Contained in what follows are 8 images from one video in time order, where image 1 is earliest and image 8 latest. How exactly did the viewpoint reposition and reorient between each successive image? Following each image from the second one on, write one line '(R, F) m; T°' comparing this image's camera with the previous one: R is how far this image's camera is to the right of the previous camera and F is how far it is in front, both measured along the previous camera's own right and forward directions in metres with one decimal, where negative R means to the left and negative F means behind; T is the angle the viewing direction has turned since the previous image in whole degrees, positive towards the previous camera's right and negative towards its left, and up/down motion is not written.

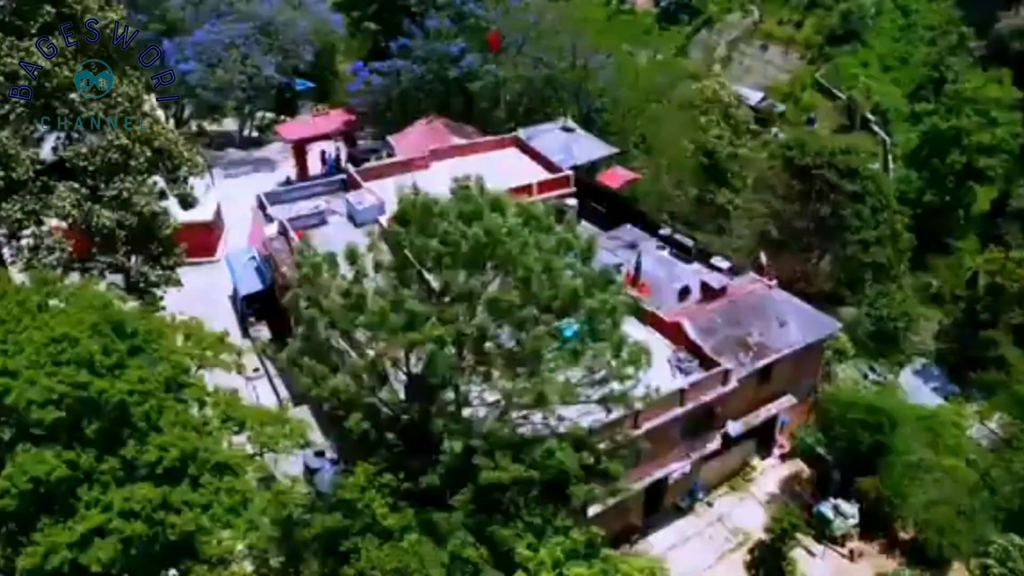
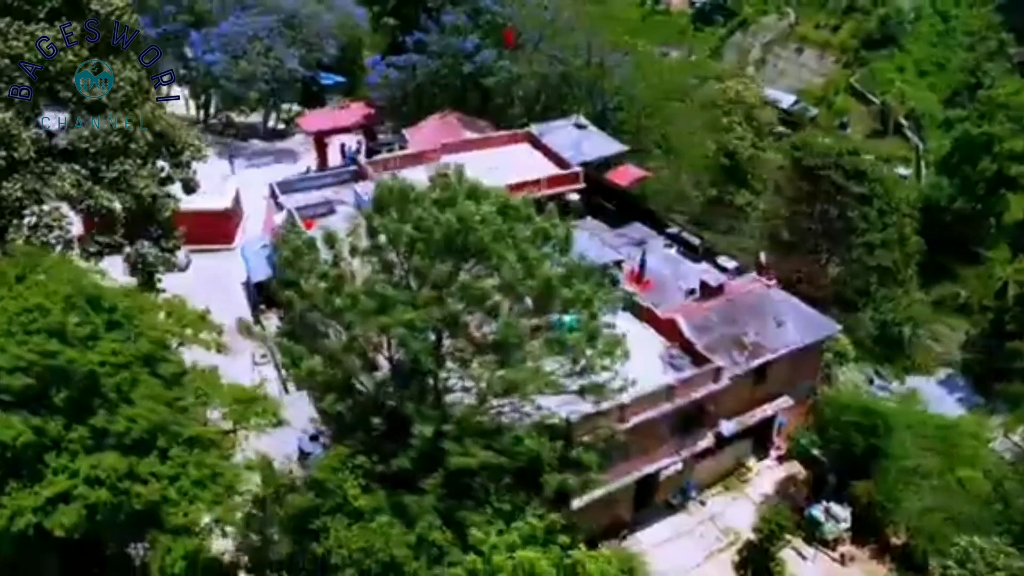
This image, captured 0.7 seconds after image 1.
(+1.5, -0.2) m; -2°
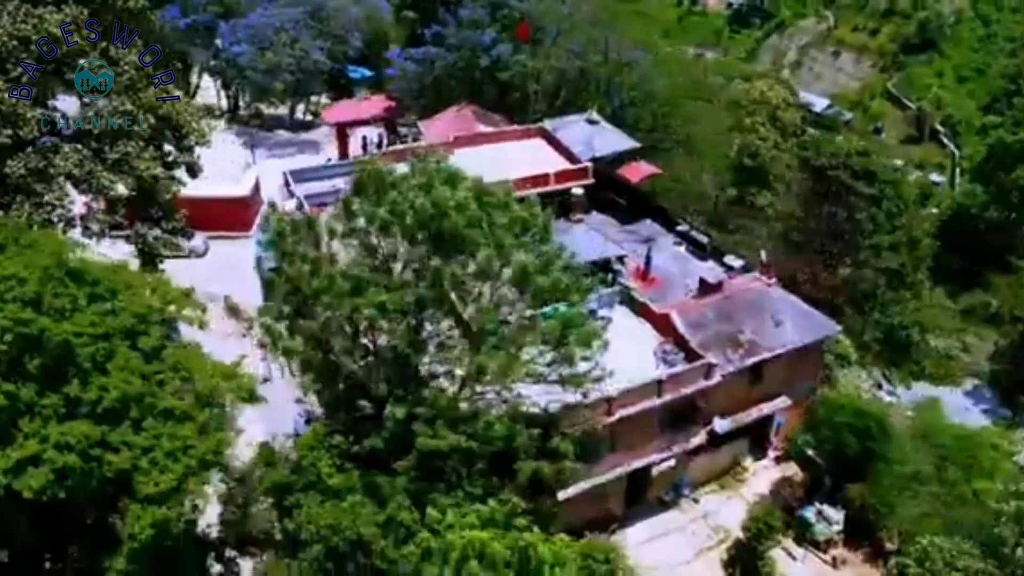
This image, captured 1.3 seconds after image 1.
(+1.5, -0.2) m; -2°
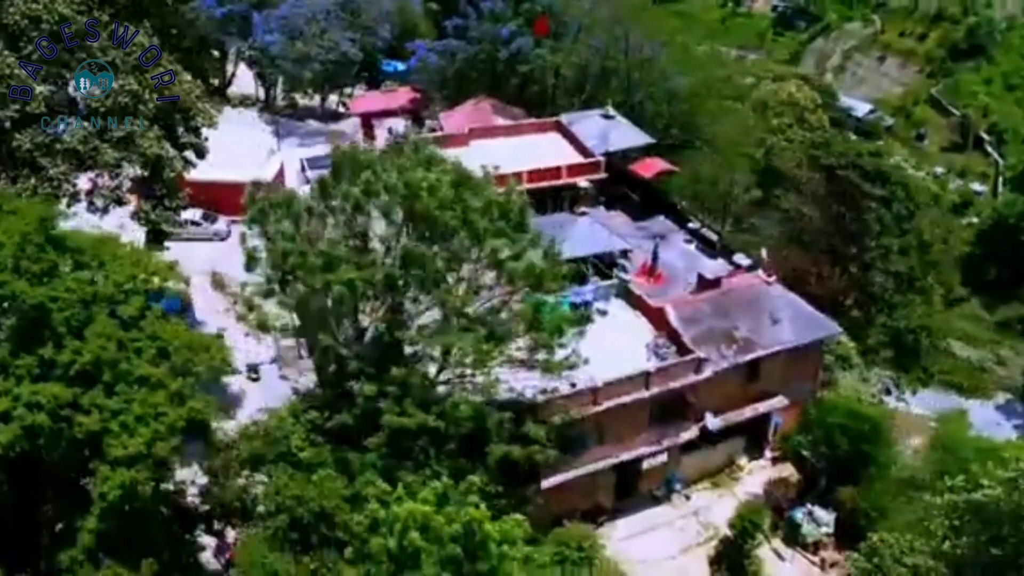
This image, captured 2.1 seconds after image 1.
(+1.8, -0.2) m; -3°
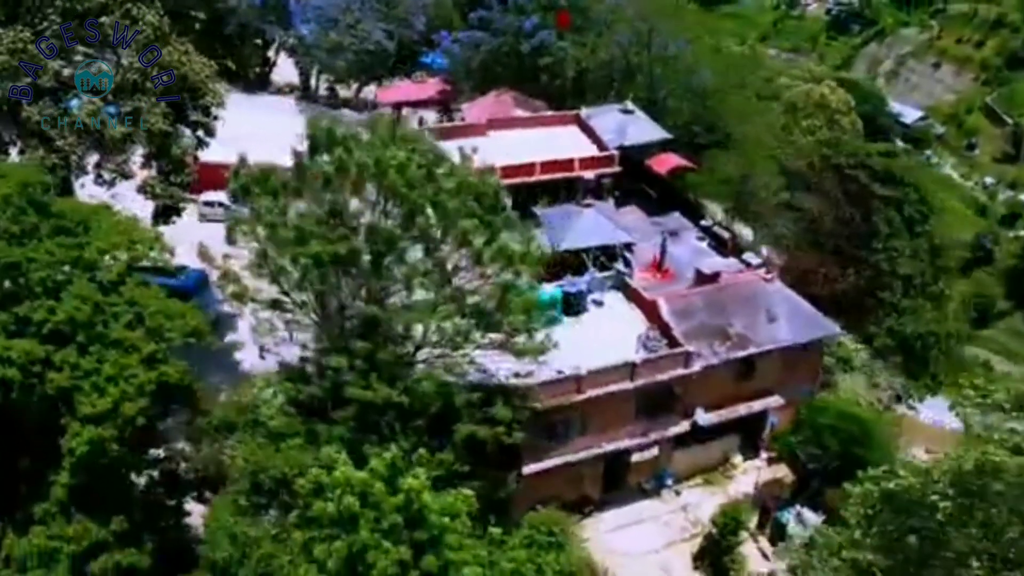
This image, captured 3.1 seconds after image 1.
(+2.2, -0.2) m; -3°
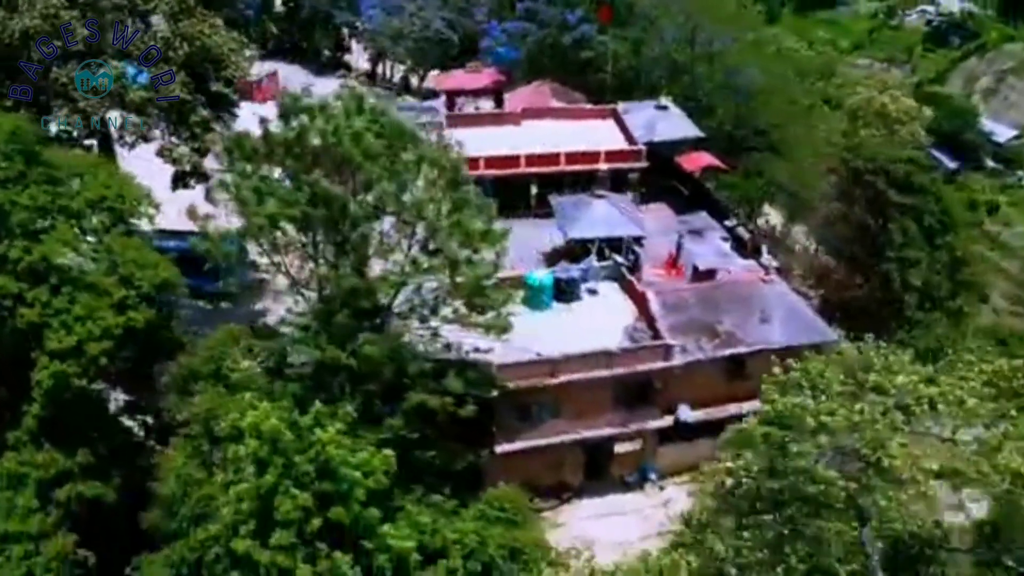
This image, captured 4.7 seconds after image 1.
(+3.8, -0.3) m; -6°
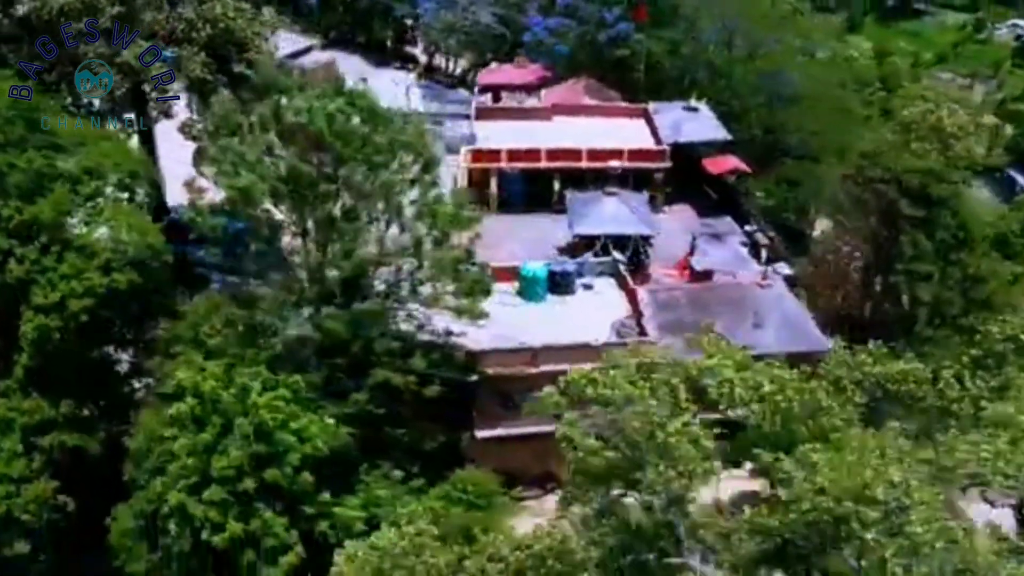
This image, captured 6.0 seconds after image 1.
(+3.2, -0.2) m; -5°
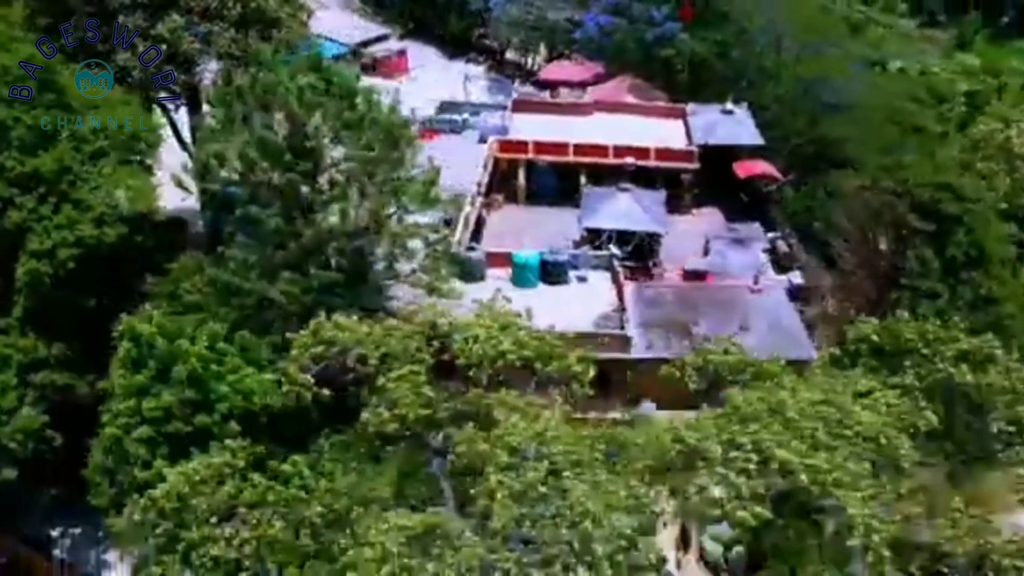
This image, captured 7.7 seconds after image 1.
(+4.2, -0.3) m; -7°
